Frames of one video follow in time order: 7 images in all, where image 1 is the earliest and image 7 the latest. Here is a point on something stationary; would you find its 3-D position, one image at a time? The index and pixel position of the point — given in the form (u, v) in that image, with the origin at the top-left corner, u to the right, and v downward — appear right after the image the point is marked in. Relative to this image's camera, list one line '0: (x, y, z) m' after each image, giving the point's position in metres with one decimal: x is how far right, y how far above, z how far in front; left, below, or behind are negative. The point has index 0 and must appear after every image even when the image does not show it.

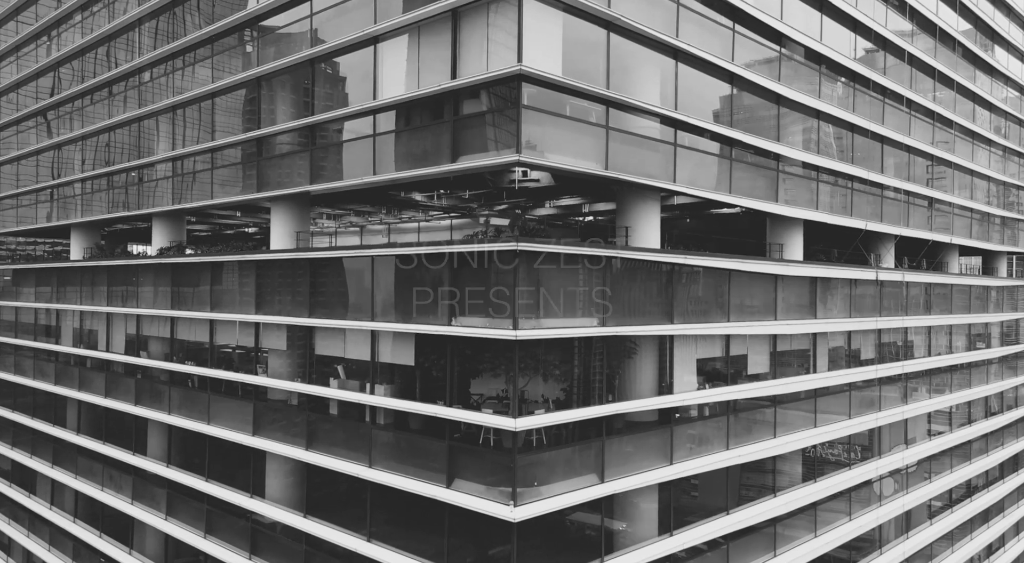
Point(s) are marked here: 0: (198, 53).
0: (-7.3, +5.3, +17.5) m
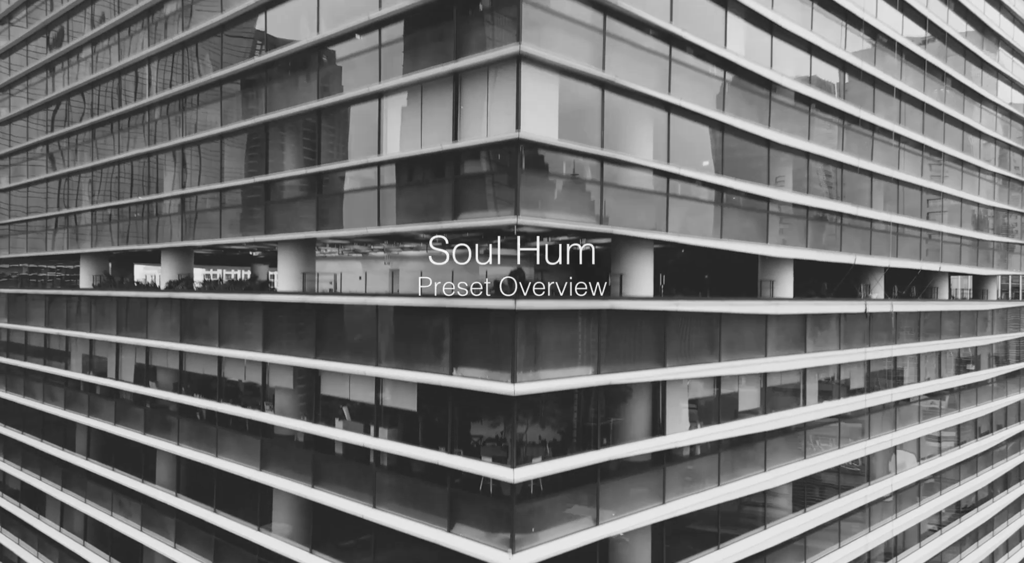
0: (-7.3, +4.4, +18.0) m
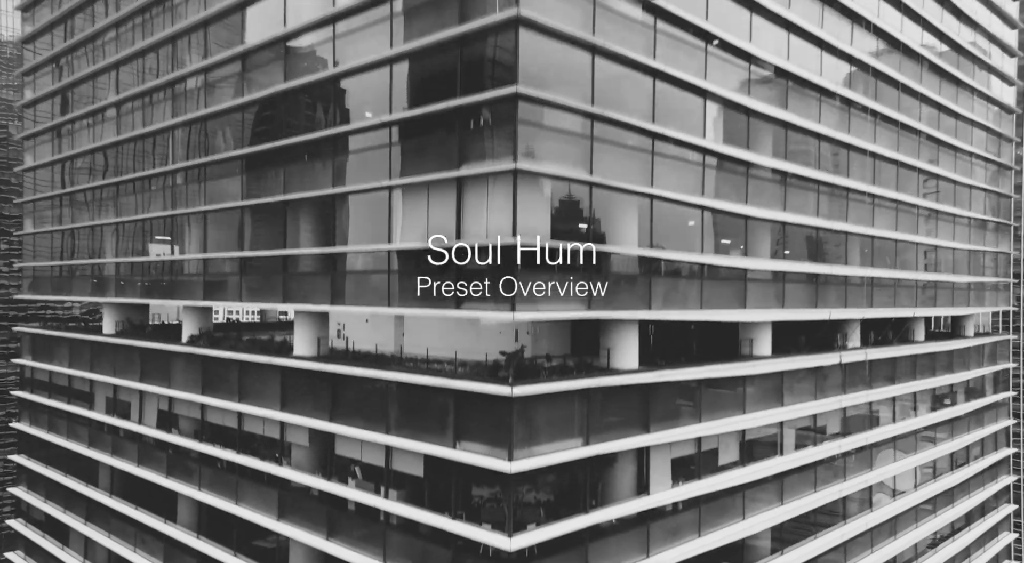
0: (-7.4, +2.9, +19.4) m
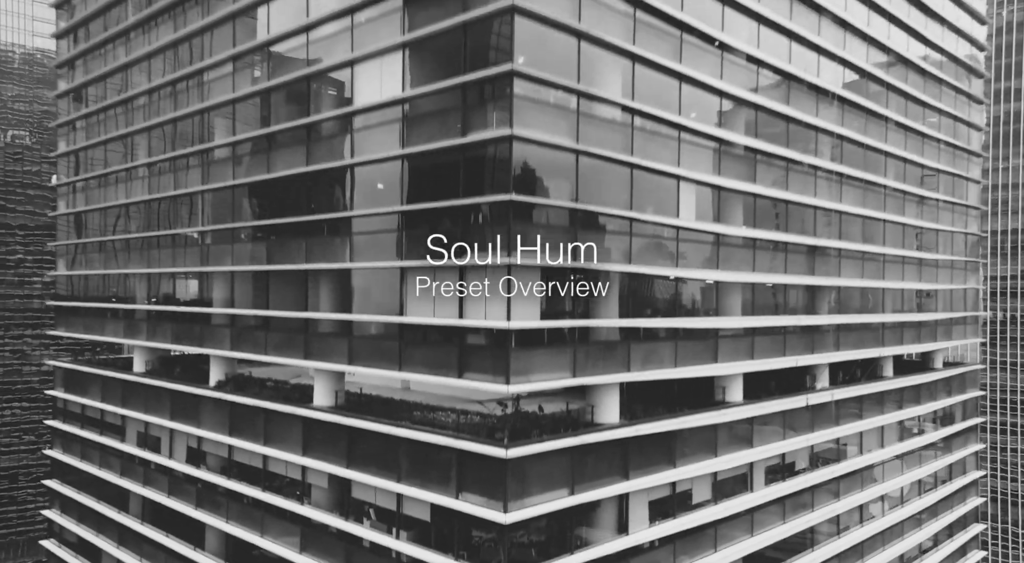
0: (-7.4, +1.4, +21.6) m
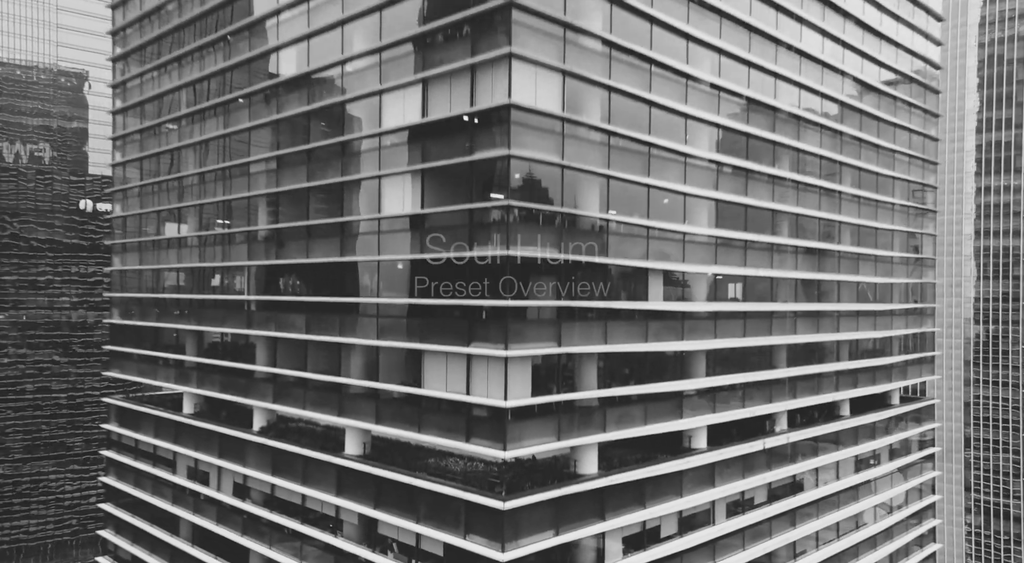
0: (-7.5, -0.9, +25.7) m
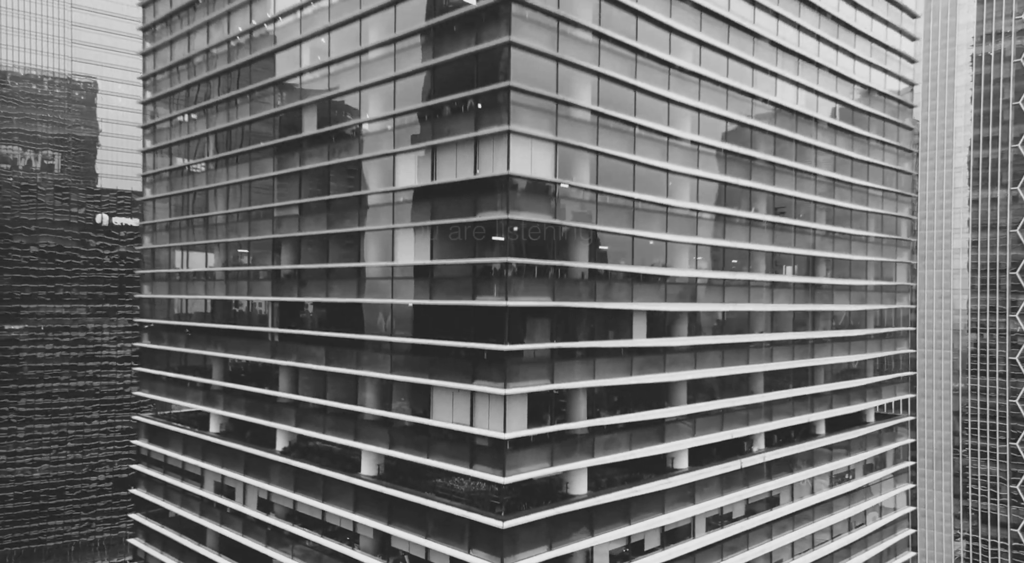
0: (-7.5, -2.2, +28.4) m
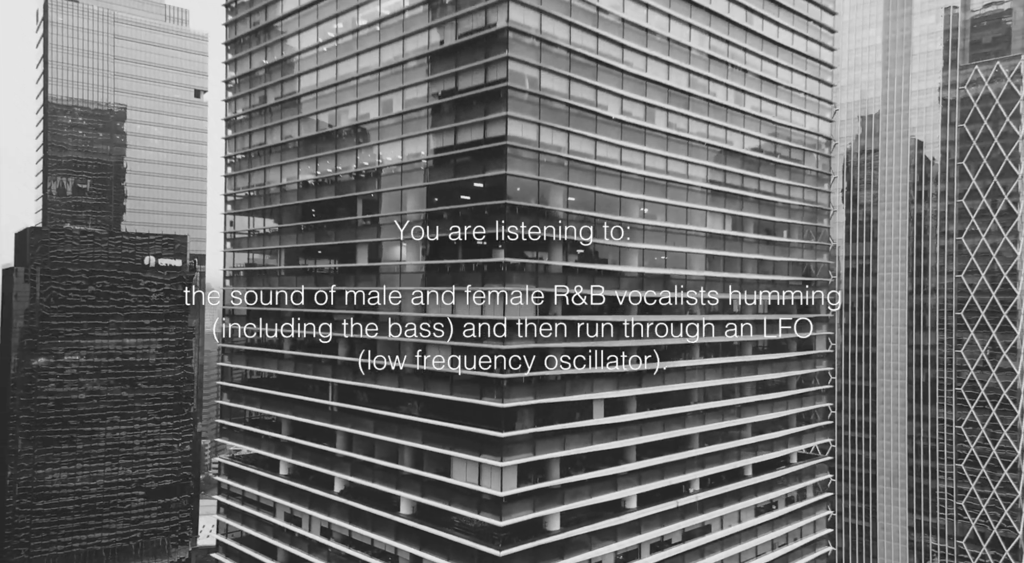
0: (-7.7, -6.9, +38.9) m
